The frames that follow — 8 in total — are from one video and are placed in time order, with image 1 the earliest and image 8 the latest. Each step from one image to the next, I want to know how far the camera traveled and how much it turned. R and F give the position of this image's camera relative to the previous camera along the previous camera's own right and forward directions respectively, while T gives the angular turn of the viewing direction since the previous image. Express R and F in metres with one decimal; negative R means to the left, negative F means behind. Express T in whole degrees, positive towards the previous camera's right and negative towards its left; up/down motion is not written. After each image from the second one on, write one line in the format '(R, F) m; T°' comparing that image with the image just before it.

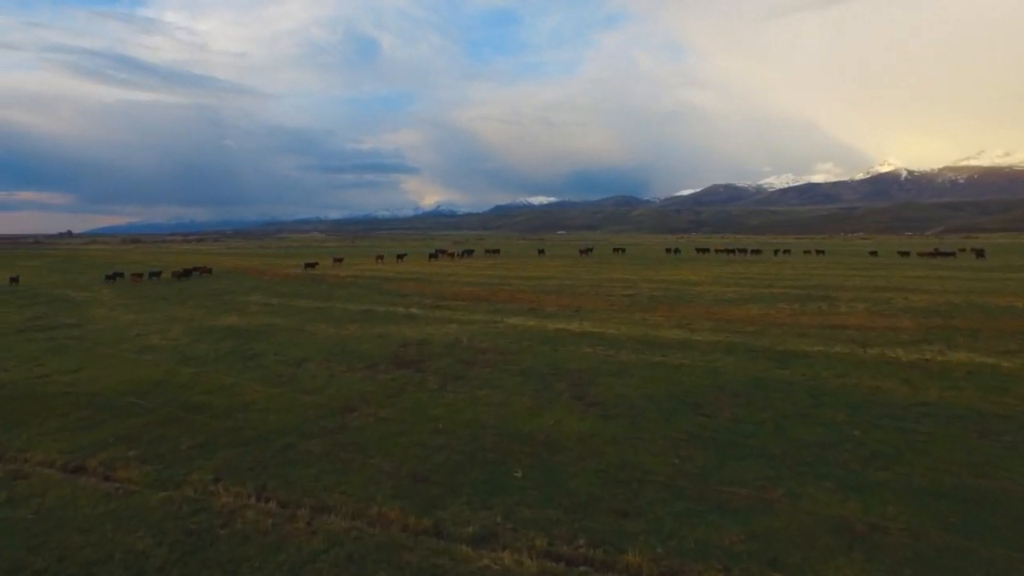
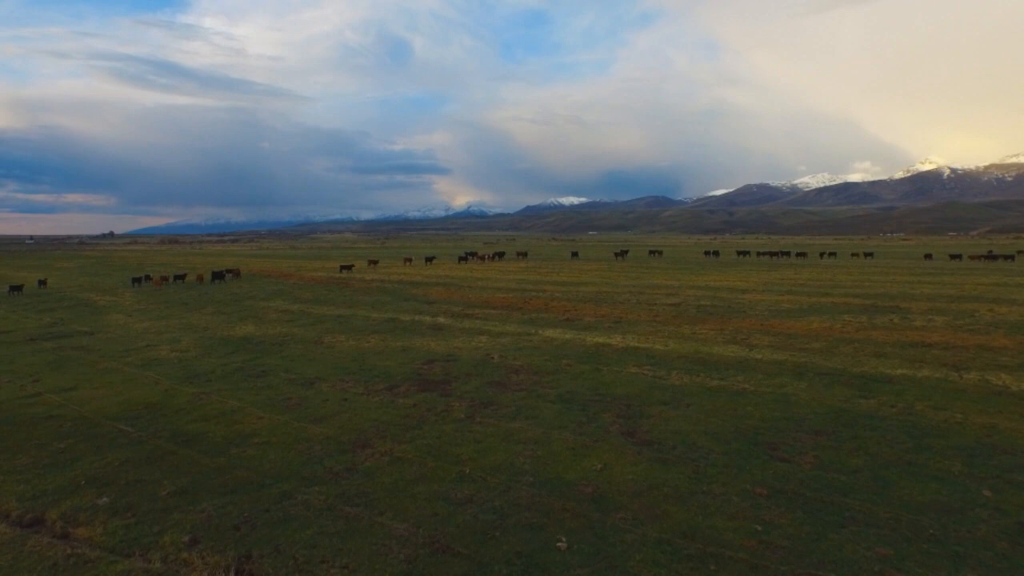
(-0.2, +2.8) m; -2°
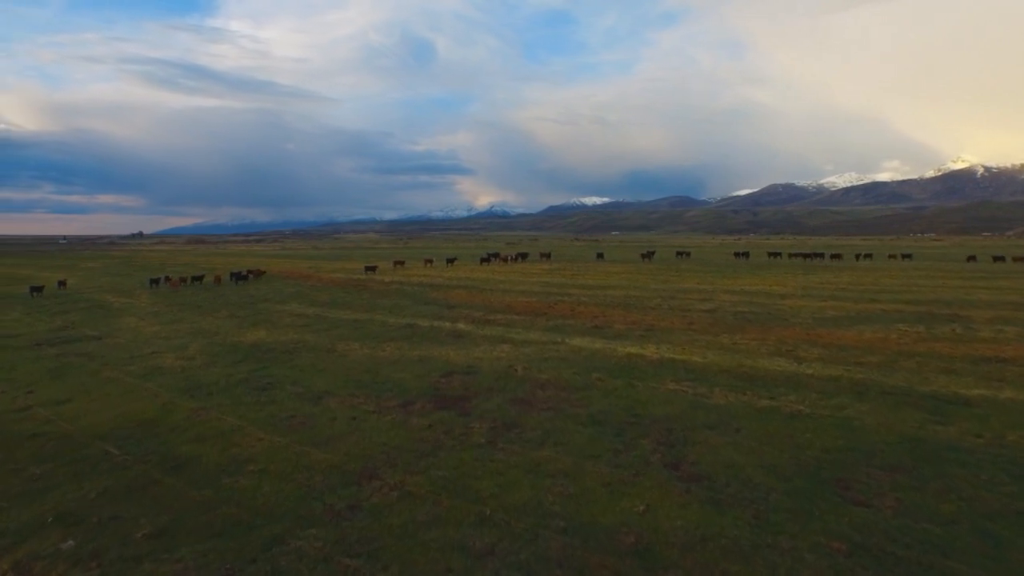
(-0.1, +2.0) m; -2°
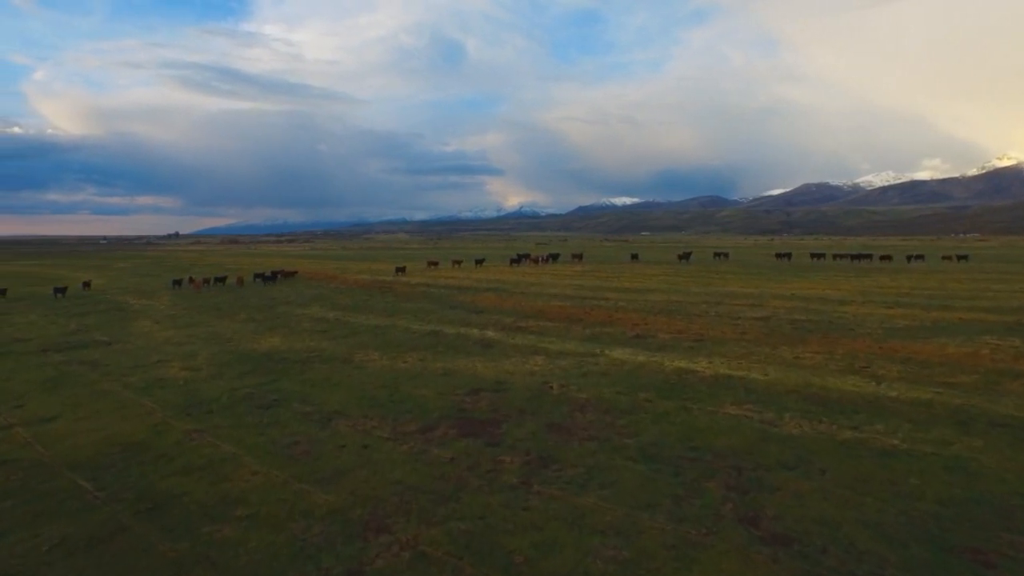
(-0.2, +2.7) m; -2°
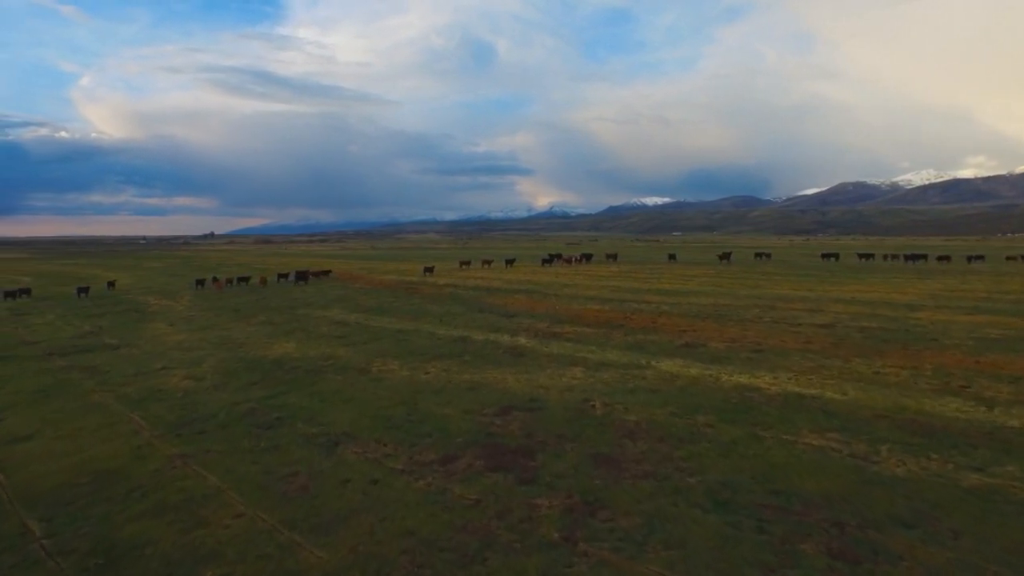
(-0.2, +2.8) m; -2°
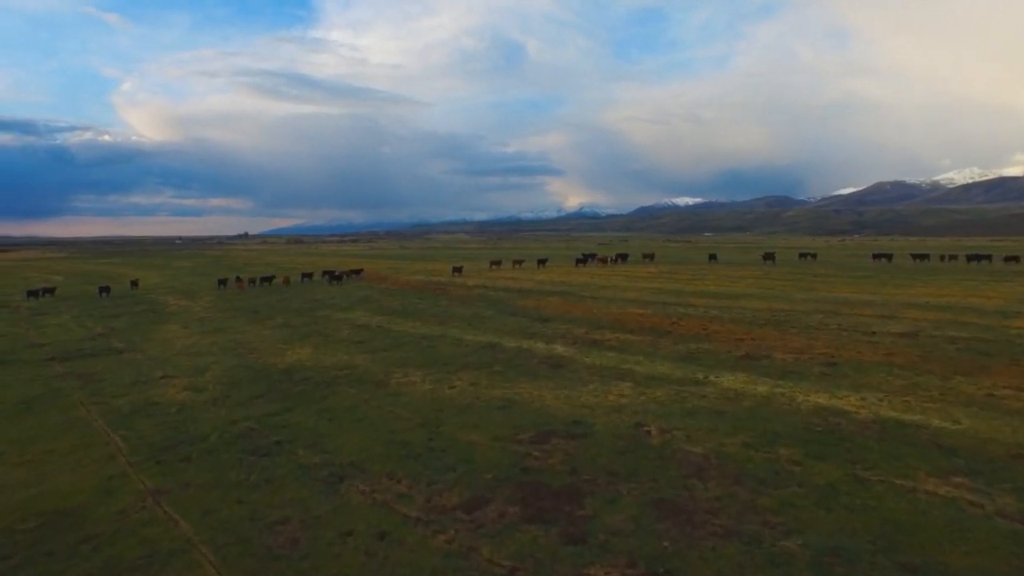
(-0.2, +2.9) m; -2°
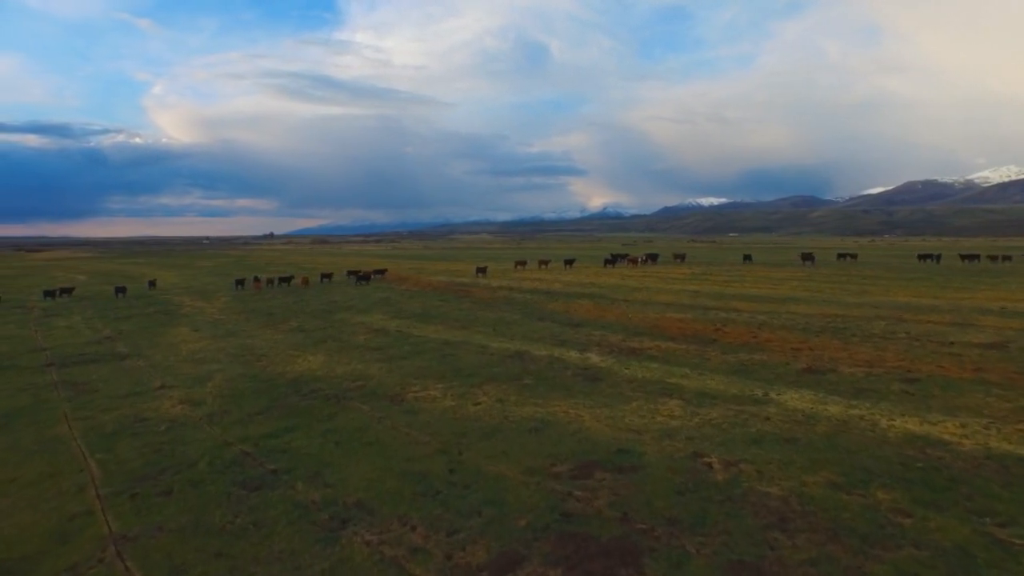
(-0.3, +2.4) m; -2°
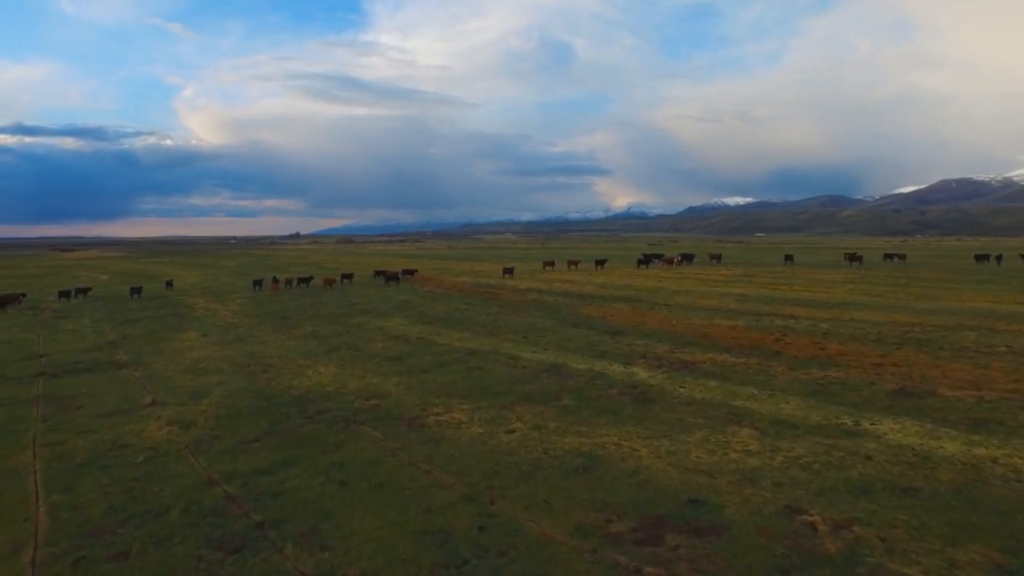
(-0.3, +2.9) m; -2°
